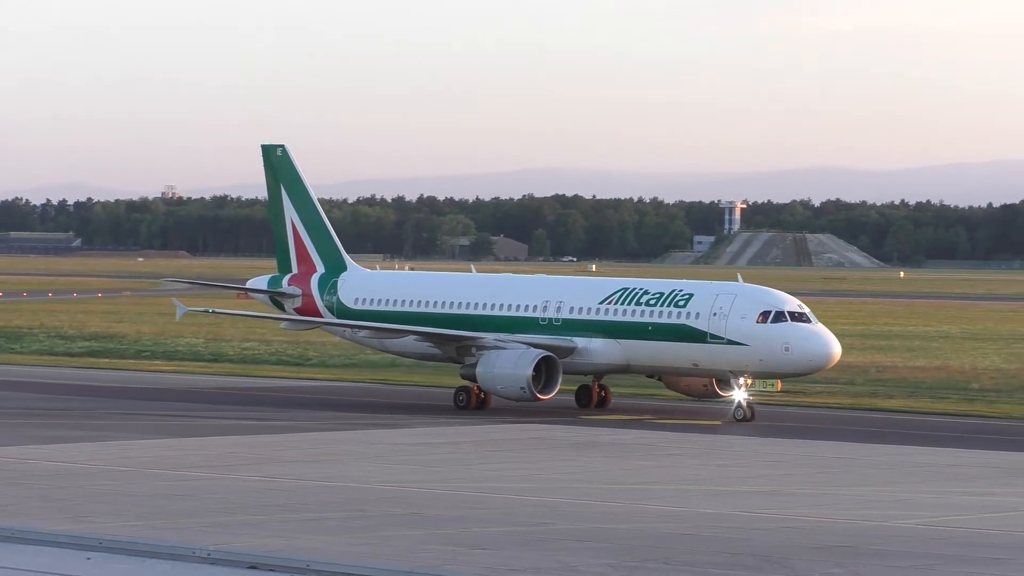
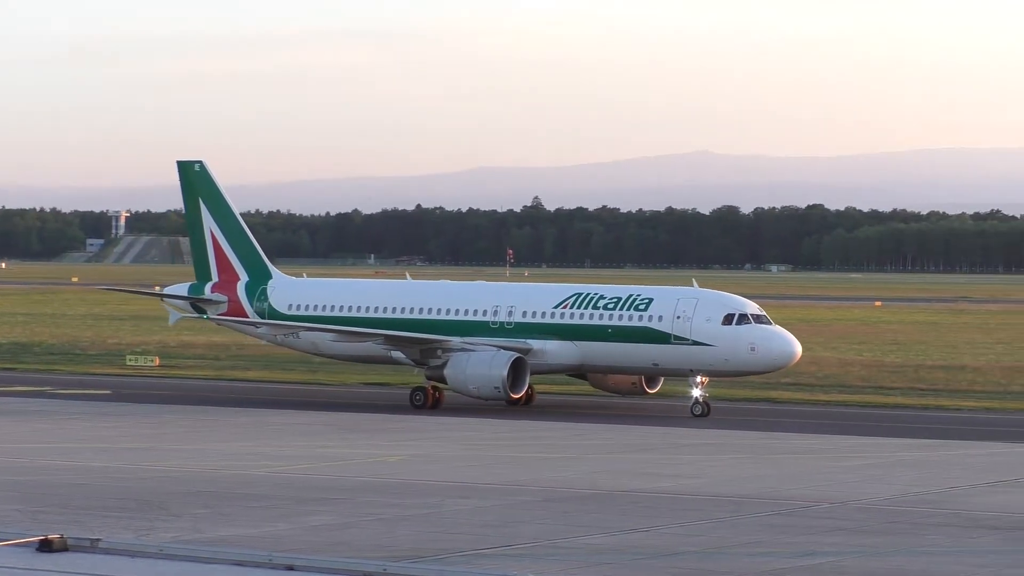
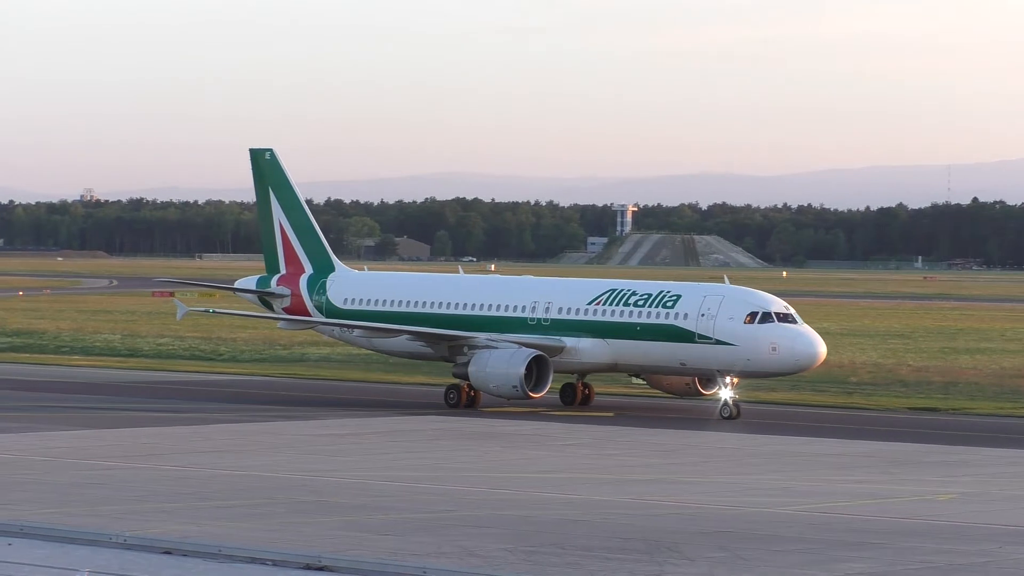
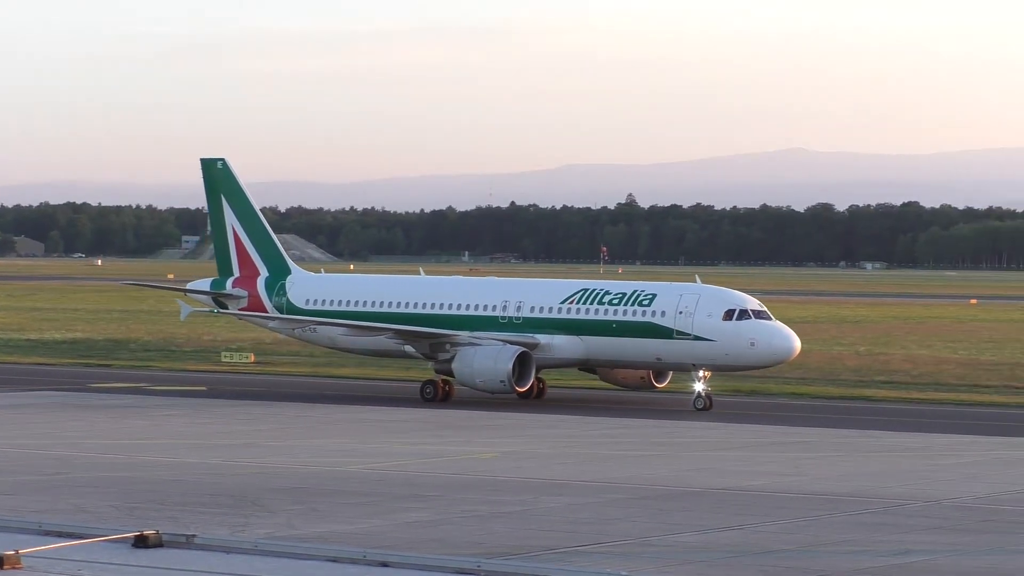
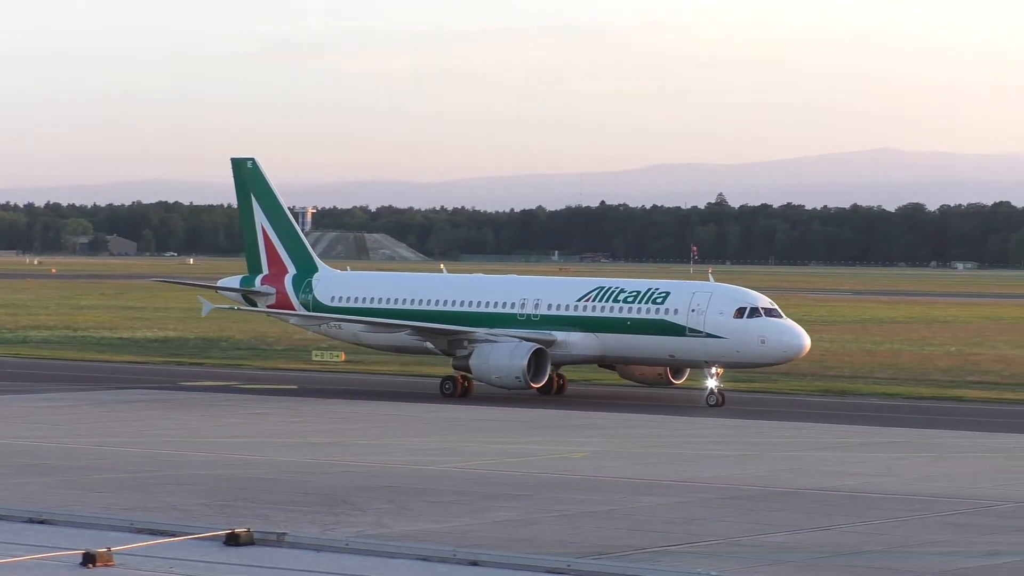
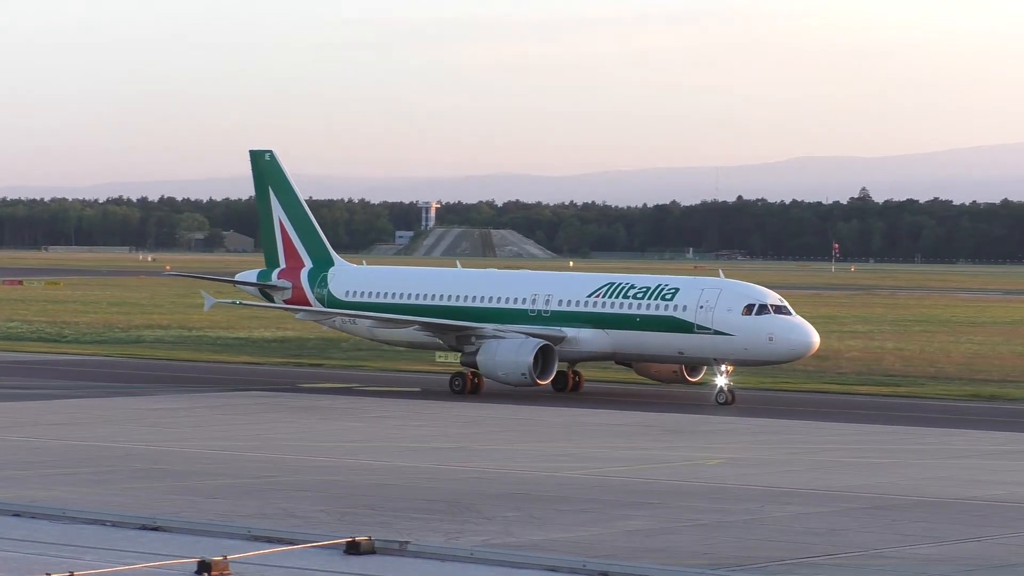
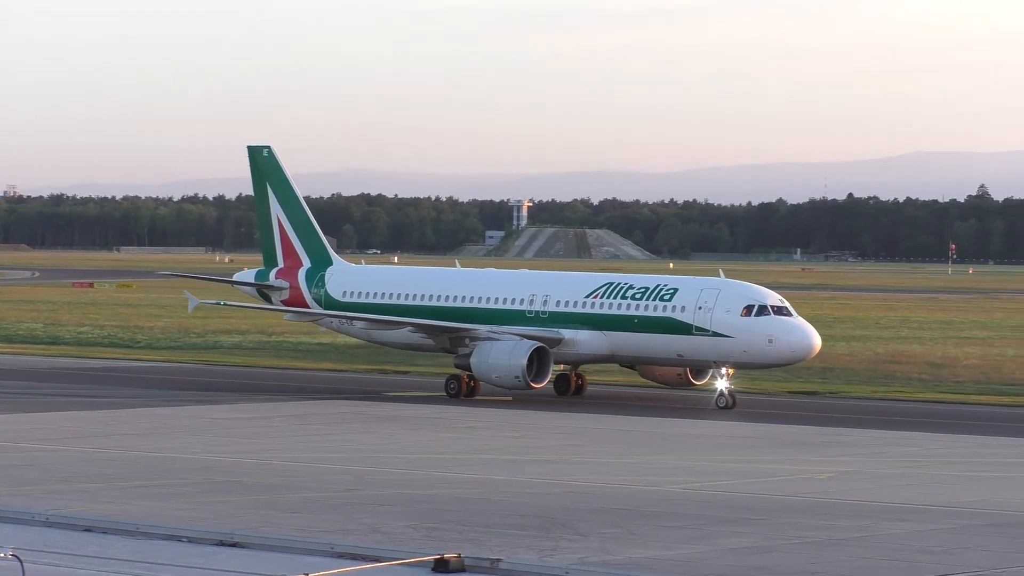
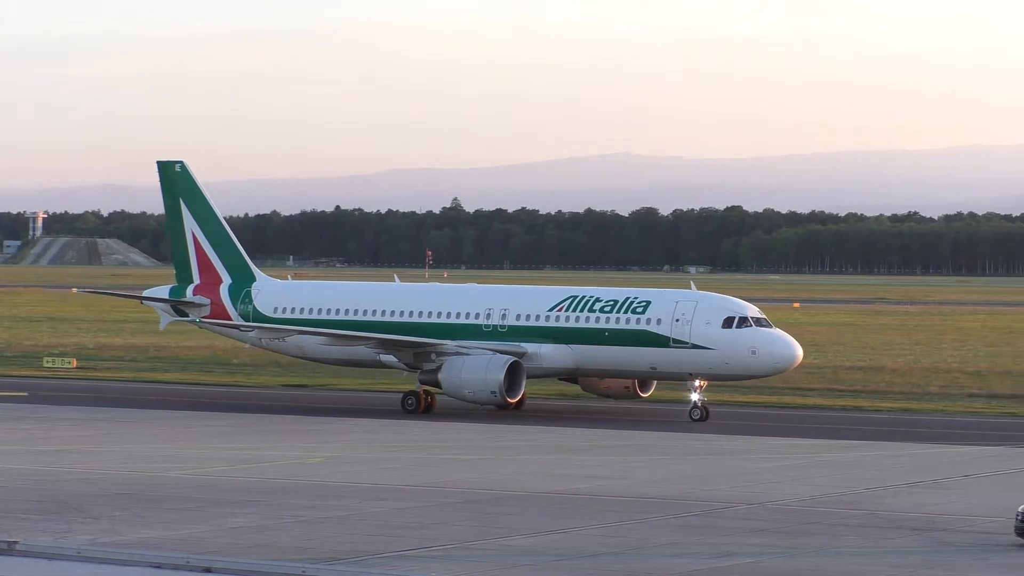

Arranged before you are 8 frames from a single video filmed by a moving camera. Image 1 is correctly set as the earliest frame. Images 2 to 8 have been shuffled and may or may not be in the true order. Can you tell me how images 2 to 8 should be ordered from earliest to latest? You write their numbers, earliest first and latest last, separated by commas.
3, 7, 6, 5, 4, 2, 8
